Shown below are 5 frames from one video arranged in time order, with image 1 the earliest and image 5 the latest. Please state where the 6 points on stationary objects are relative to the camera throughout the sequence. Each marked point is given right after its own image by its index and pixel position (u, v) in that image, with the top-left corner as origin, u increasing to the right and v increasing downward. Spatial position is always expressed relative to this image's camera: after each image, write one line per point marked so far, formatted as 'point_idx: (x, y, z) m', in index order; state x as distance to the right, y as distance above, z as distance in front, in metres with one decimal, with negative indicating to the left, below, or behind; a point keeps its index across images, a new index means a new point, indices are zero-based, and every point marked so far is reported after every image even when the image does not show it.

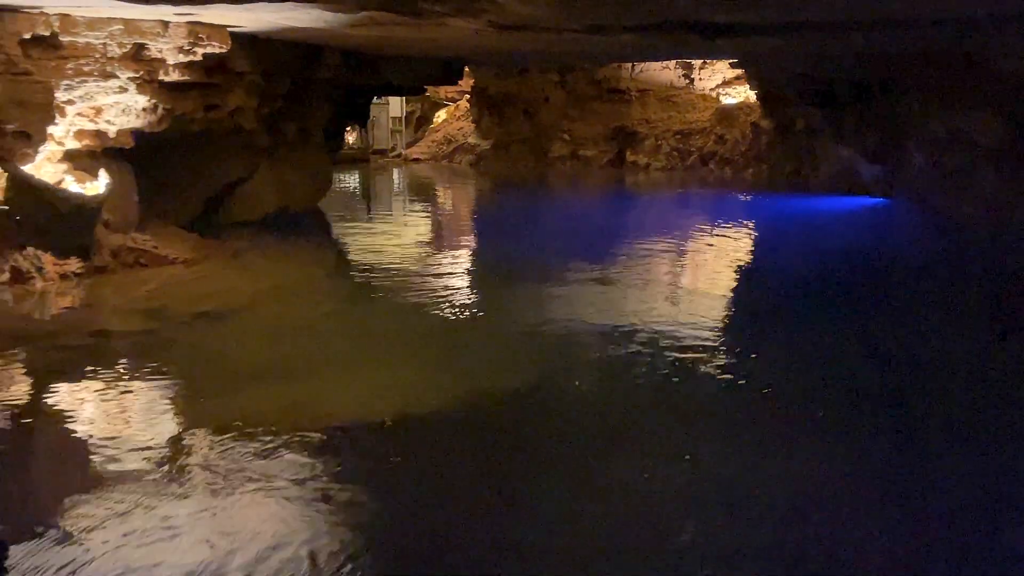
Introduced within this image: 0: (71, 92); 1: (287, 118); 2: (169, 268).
0: (-3.0, +1.4, +5.7) m
1: (-2.1, +1.6, +7.8) m
2: (-2.7, +0.2, +6.7) m
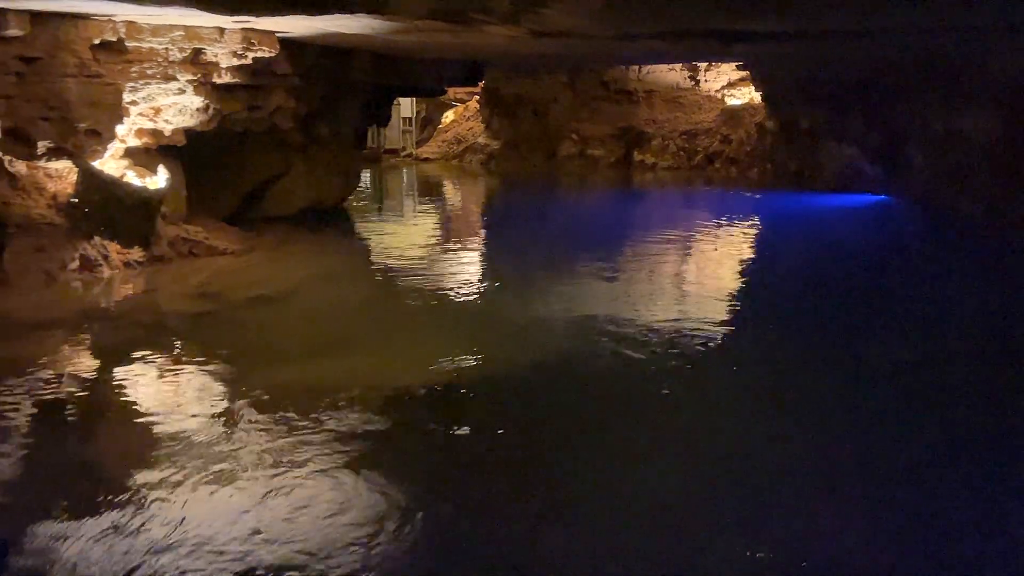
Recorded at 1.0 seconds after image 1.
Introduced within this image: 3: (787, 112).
0: (-2.8, +1.5, +6.1) m
1: (-1.9, +1.7, +8.2) m
2: (-2.5, +0.3, +7.0) m
3: (+4.7, +3.0, +13.6) m
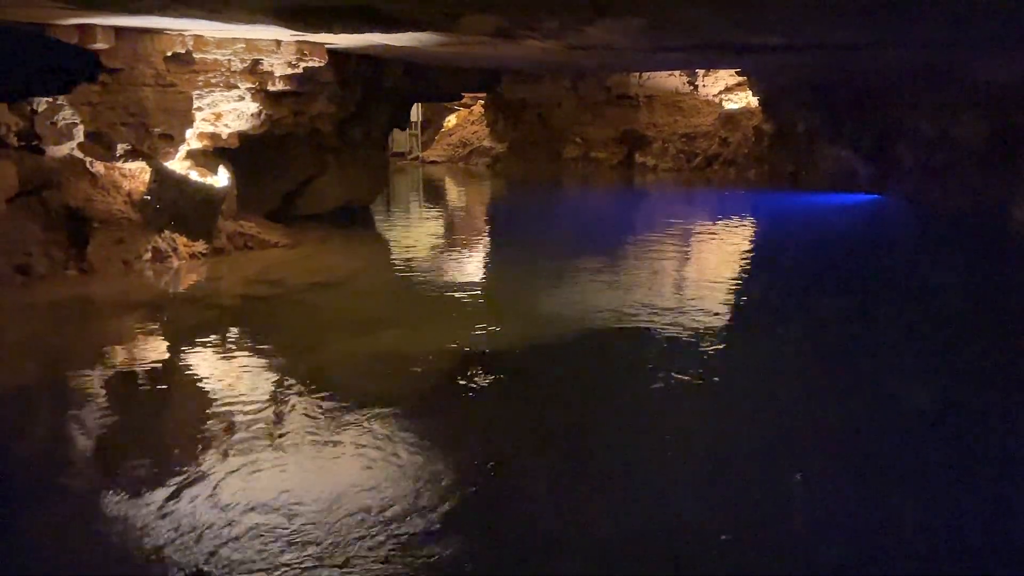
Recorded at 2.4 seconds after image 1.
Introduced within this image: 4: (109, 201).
0: (-2.5, +1.5, +6.6) m
1: (-1.7, +1.8, +8.7) m
2: (-2.3, +0.3, +7.6) m
3: (+4.8, +3.0, +14.2) m
4: (-3.3, +0.7, +6.9) m
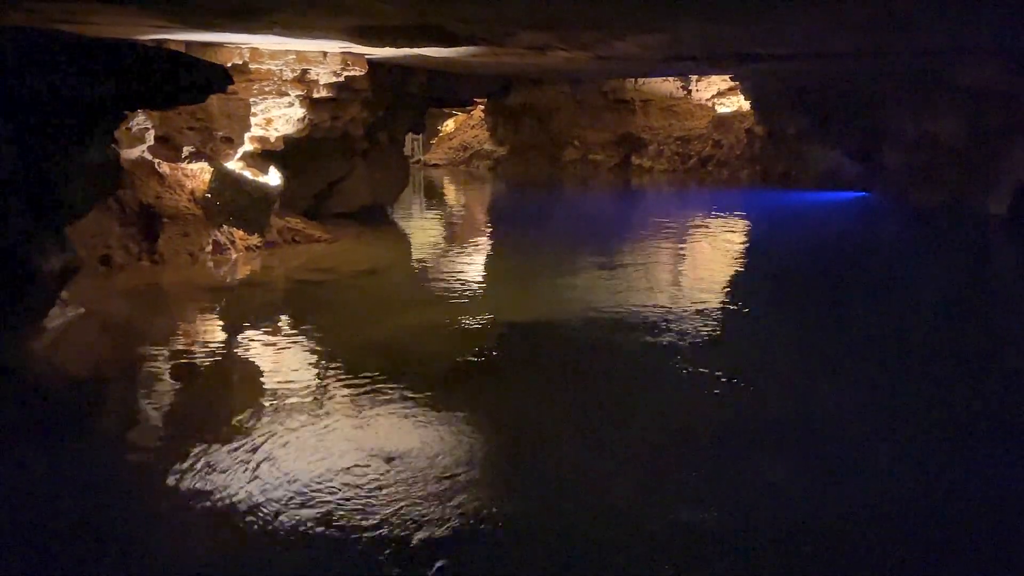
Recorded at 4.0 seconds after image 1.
0: (-2.4, +1.6, +7.2) m
1: (-1.6, +1.8, +9.3) m
2: (-2.1, +0.4, +8.1) m
3: (+4.9, +3.1, +14.9) m
4: (-3.2, +0.8, +7.4) m
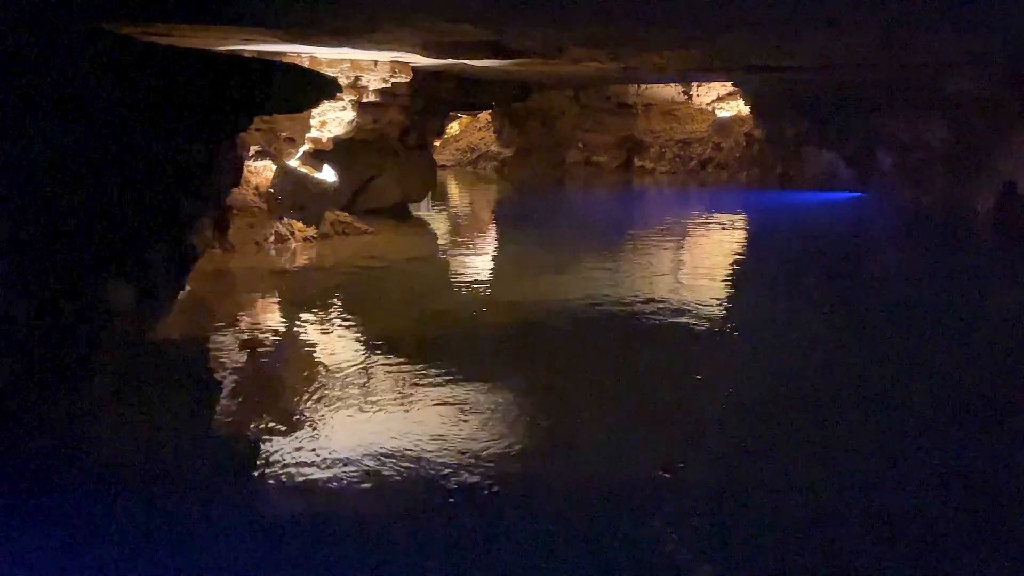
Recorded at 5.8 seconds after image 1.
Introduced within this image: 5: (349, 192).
0: (-2.1, +1.7, +7.8) m
1: (-1.3, +2.0, +10.0) m
2: (-1.8, +0.5, +8.8) m
3: (+5.1, +3.2, +15.7) m
4: (-2.9, +0.9, +8.1) m
5: (-2.0, +1.2, +9.8) m
